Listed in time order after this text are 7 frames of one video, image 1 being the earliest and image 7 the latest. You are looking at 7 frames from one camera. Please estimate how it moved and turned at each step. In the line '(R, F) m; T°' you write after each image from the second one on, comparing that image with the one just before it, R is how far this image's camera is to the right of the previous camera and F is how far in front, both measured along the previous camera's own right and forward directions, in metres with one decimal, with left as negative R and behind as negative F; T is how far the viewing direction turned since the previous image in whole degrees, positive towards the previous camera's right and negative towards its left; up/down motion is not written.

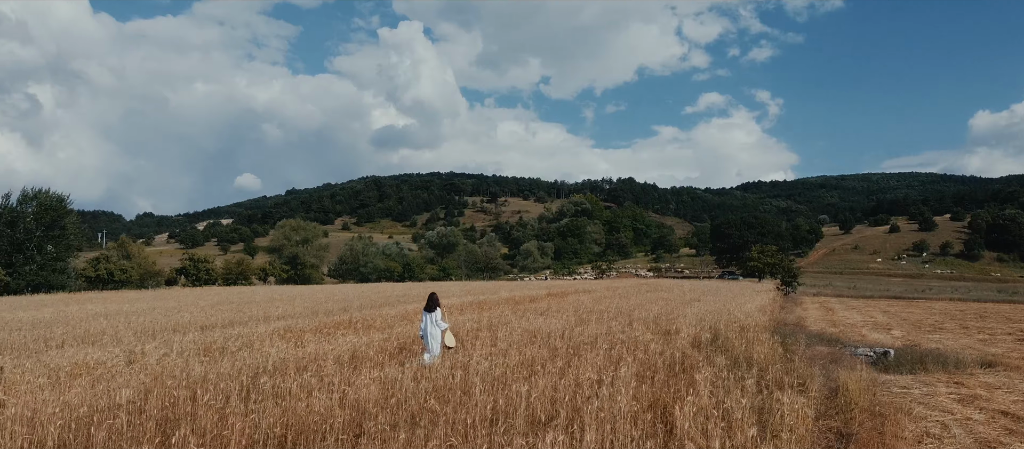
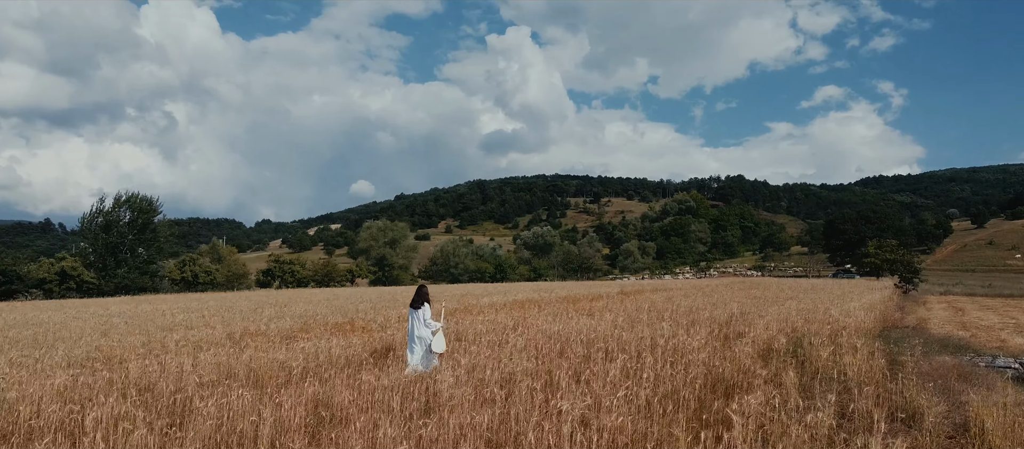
(+1.3, +3.1) m; -8°
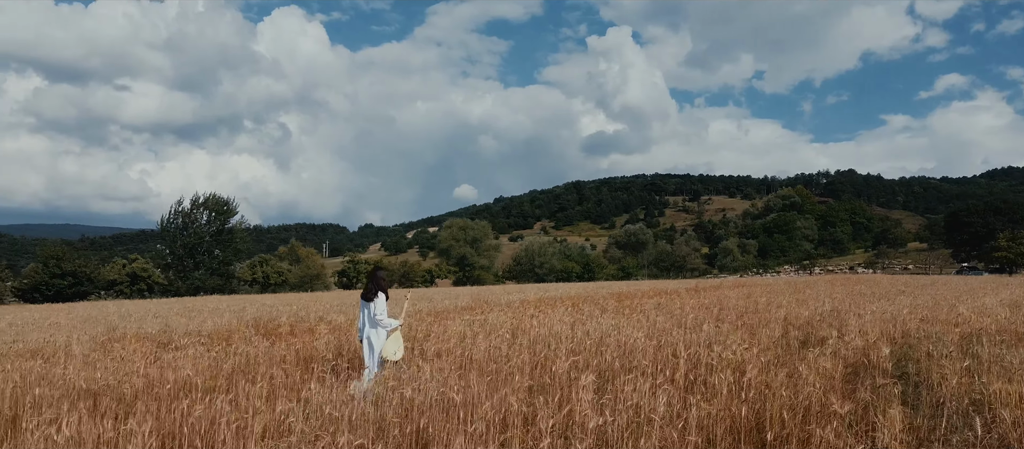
(+1.3, +3.4) m; -7°
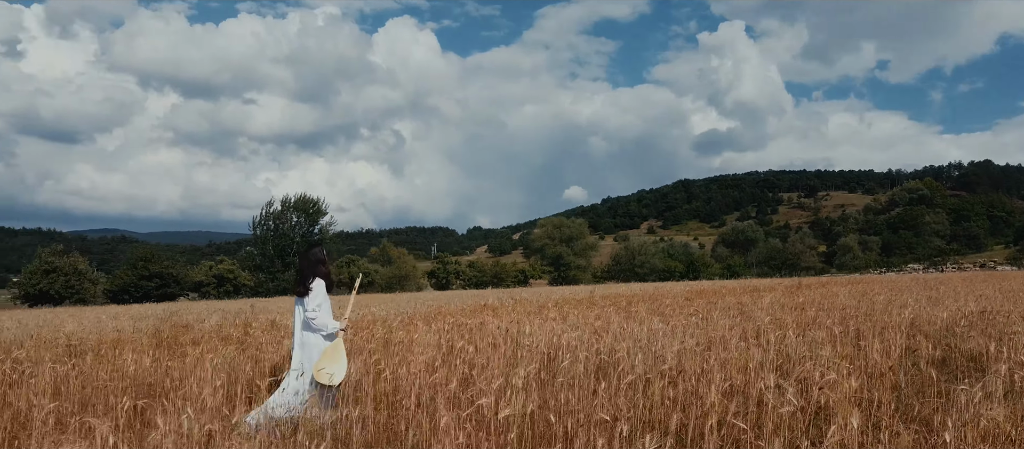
(+1.0, +2.9) m; -8°
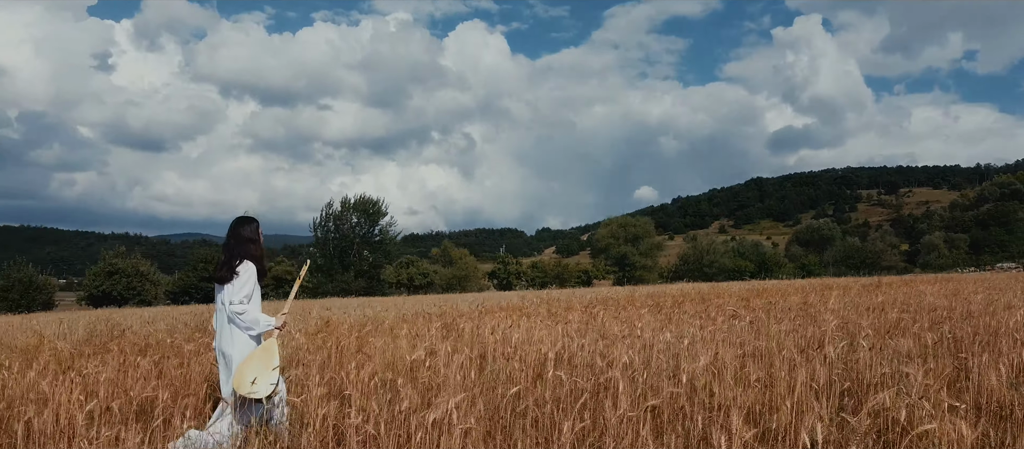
(+0.5, +1.4) m; -5°
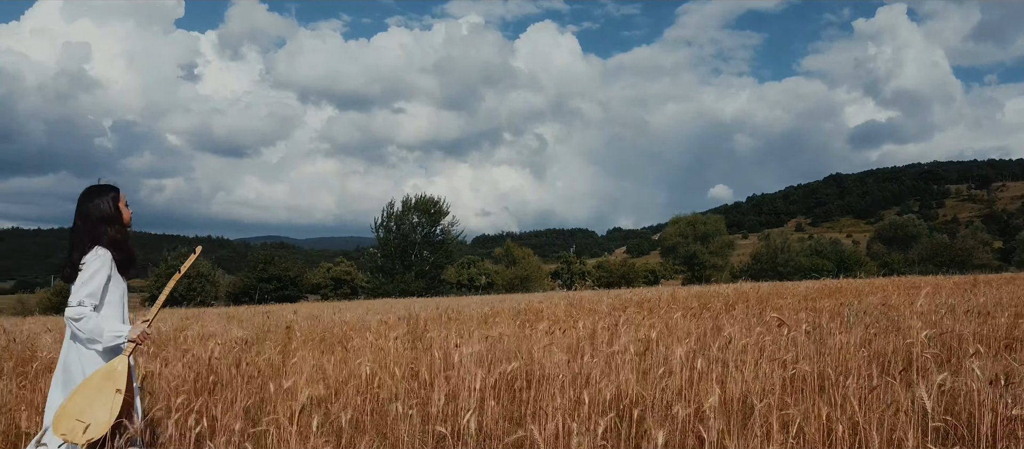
(+0.5, +1.4) m; -5°
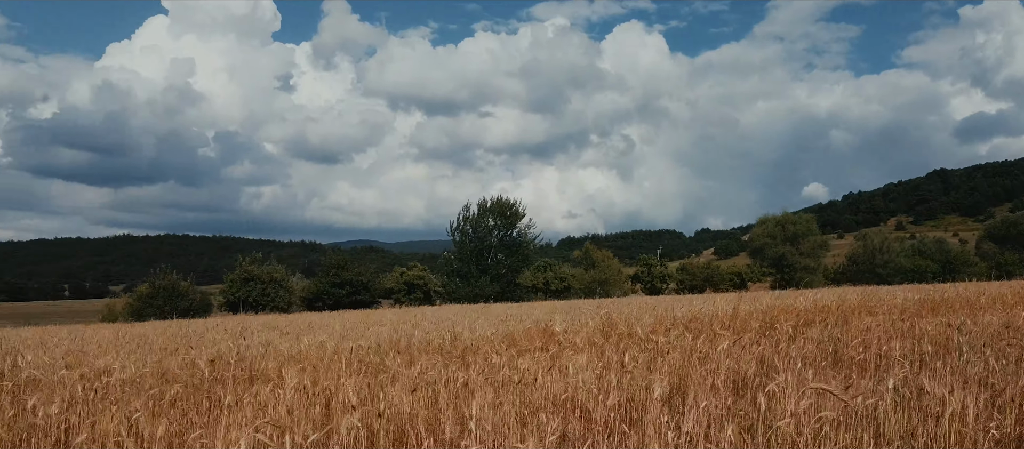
(+0.6, +1.5) m; -6°
